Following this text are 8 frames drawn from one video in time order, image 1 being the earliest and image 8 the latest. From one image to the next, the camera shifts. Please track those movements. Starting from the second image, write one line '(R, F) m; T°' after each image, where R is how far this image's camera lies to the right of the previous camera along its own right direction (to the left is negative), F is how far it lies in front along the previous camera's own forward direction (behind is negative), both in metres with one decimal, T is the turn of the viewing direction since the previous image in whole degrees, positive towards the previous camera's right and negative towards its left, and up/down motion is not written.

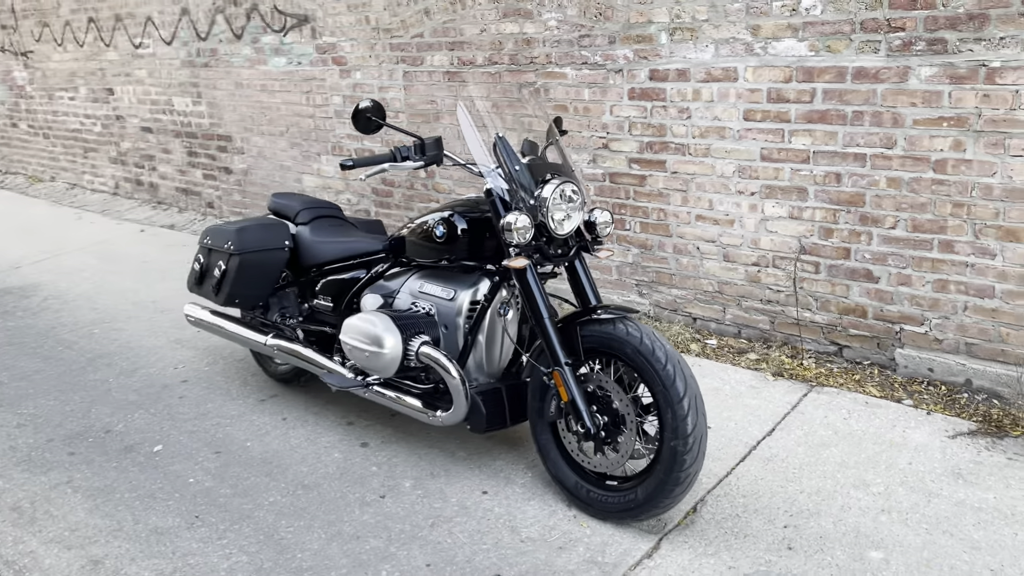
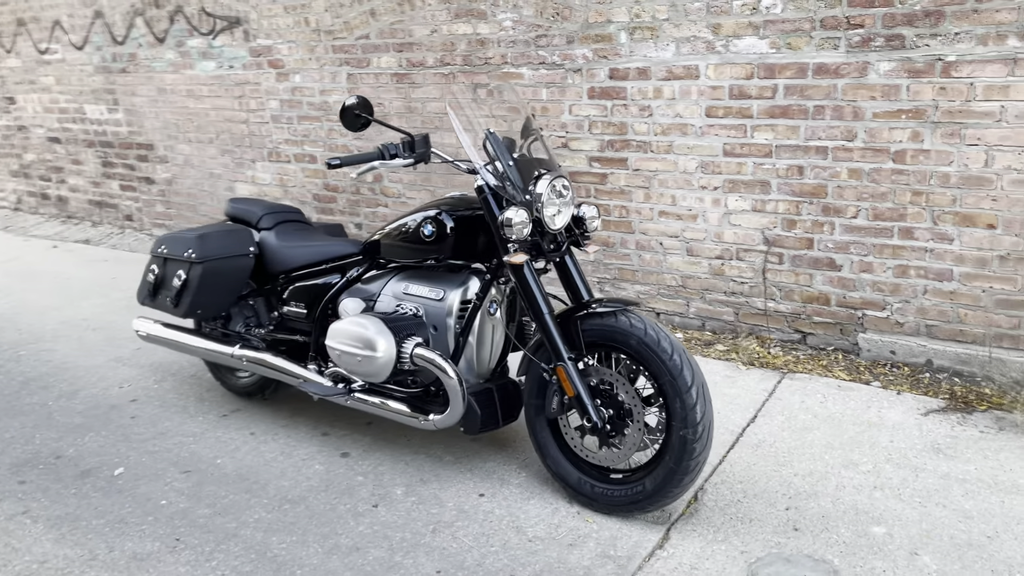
(-0.3, +0.1) m; +7°
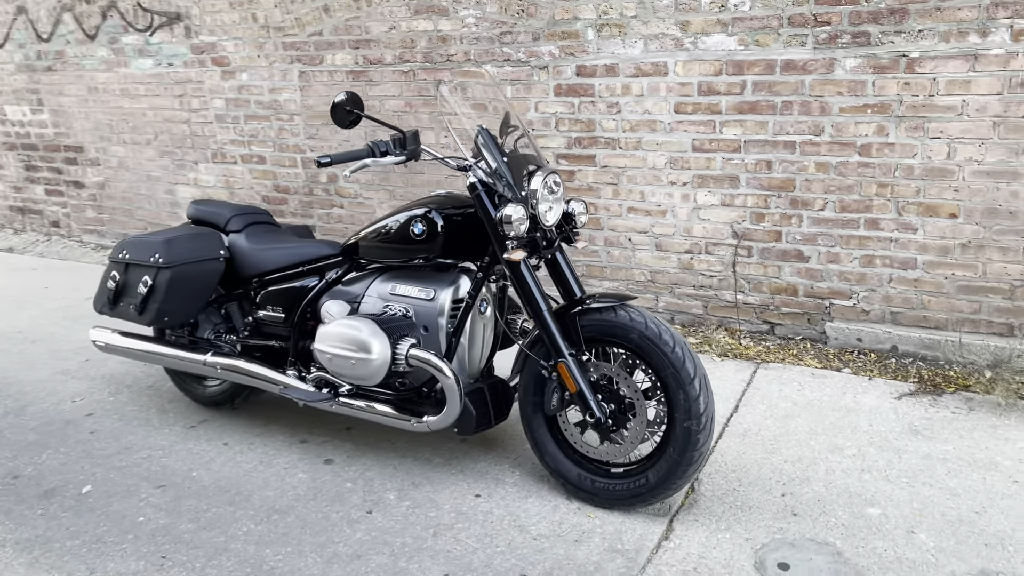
(-0.3, 0.0) m; +6°
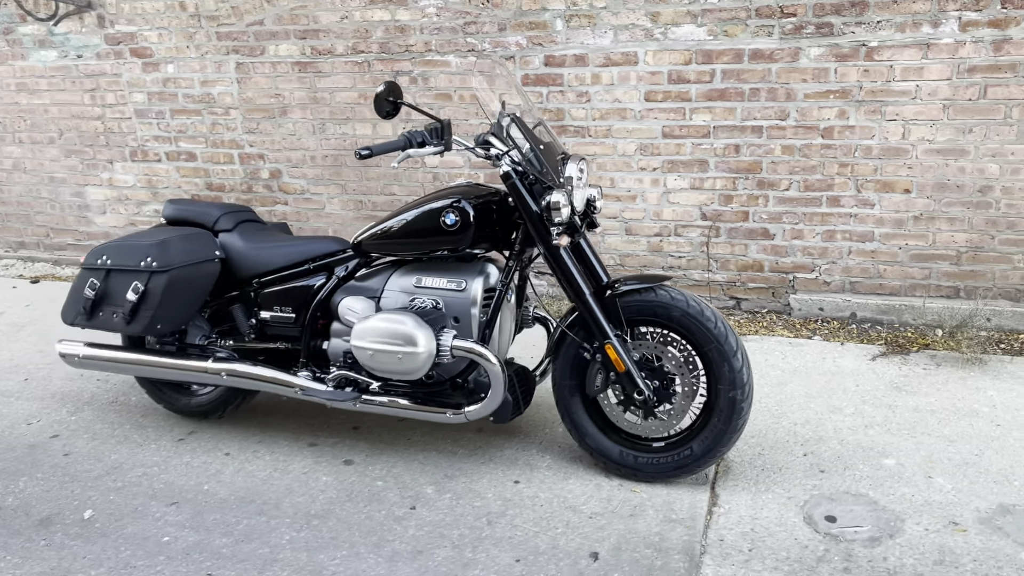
(-0.6, 0.0) m; +10°
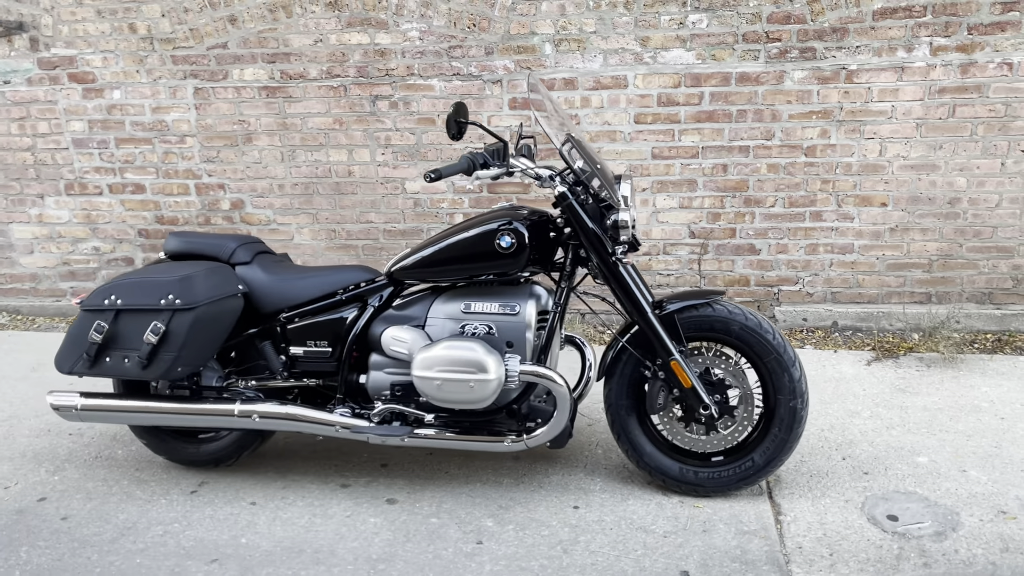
(-0.7, +0.1) m; +9°
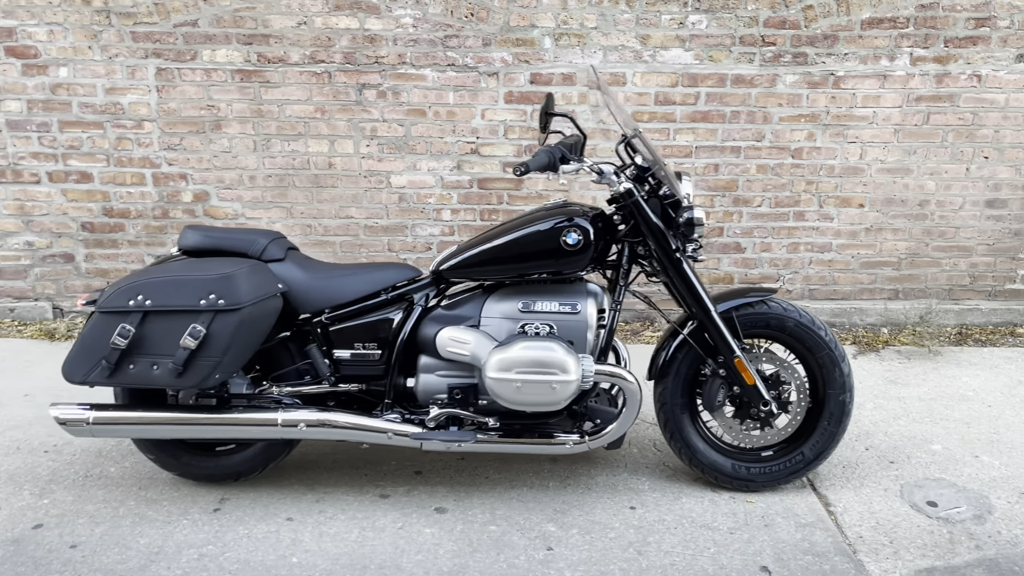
(-0.7, +0.2) m; +10°
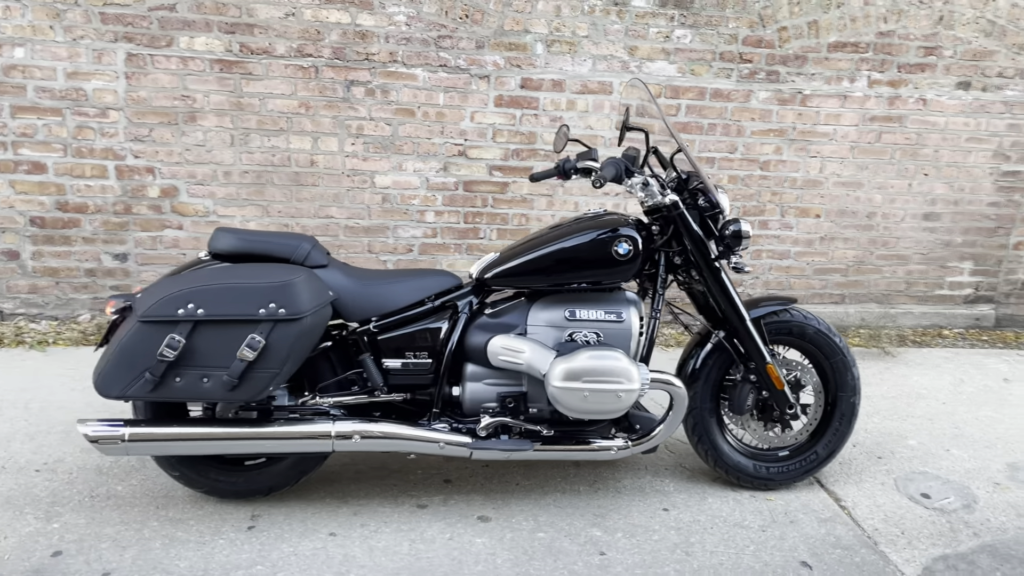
(-0.6, 0.0) m; +10°
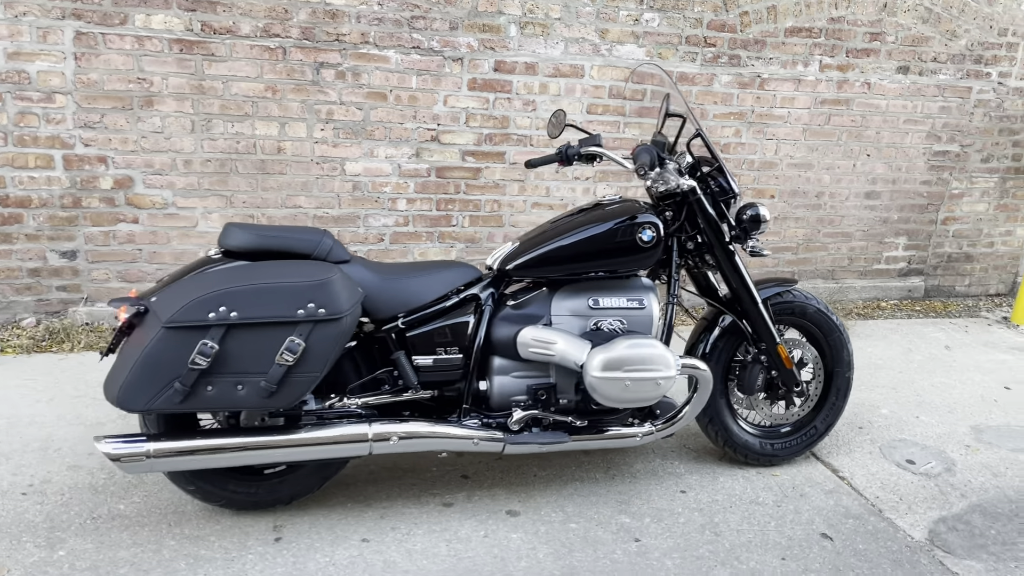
(-0.5, +0.1) m; +8°
